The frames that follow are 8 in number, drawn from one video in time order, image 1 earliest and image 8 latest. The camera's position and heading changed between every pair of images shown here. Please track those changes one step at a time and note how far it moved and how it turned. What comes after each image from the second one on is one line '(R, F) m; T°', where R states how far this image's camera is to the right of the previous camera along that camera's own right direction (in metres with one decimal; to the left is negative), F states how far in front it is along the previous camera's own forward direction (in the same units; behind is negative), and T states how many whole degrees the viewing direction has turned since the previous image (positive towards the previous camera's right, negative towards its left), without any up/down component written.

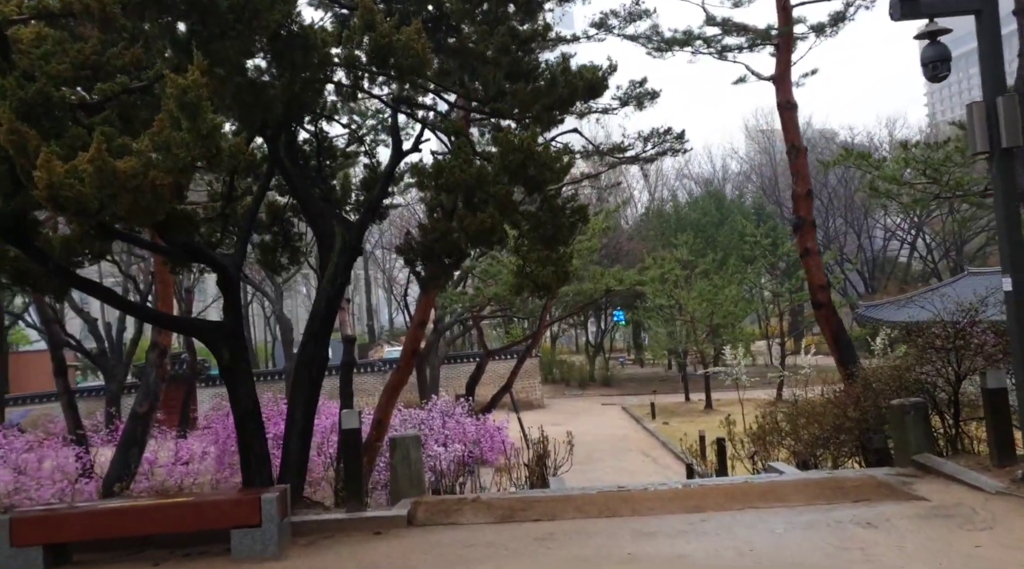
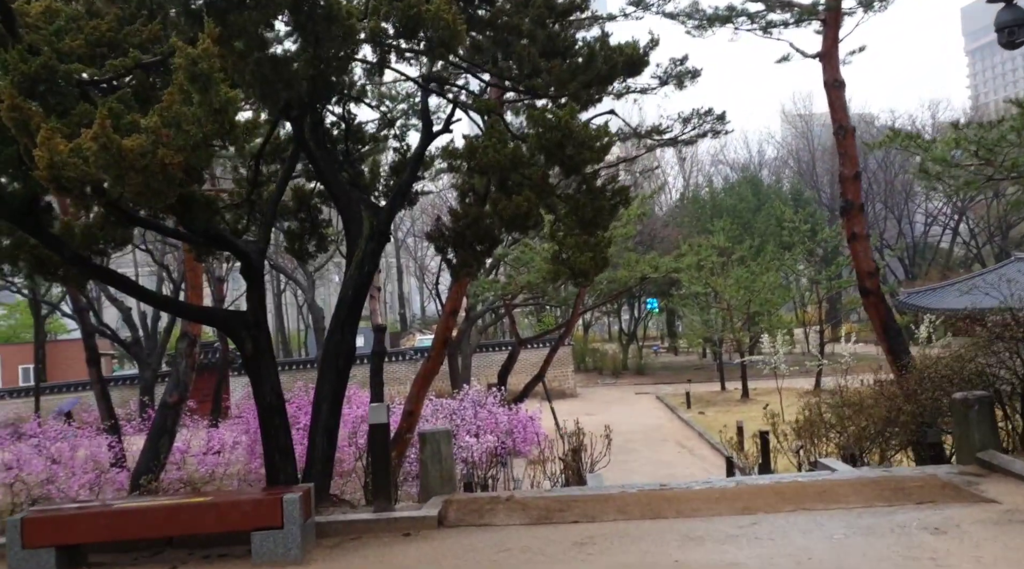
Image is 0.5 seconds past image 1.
(0.0, +0.3) m; -2°
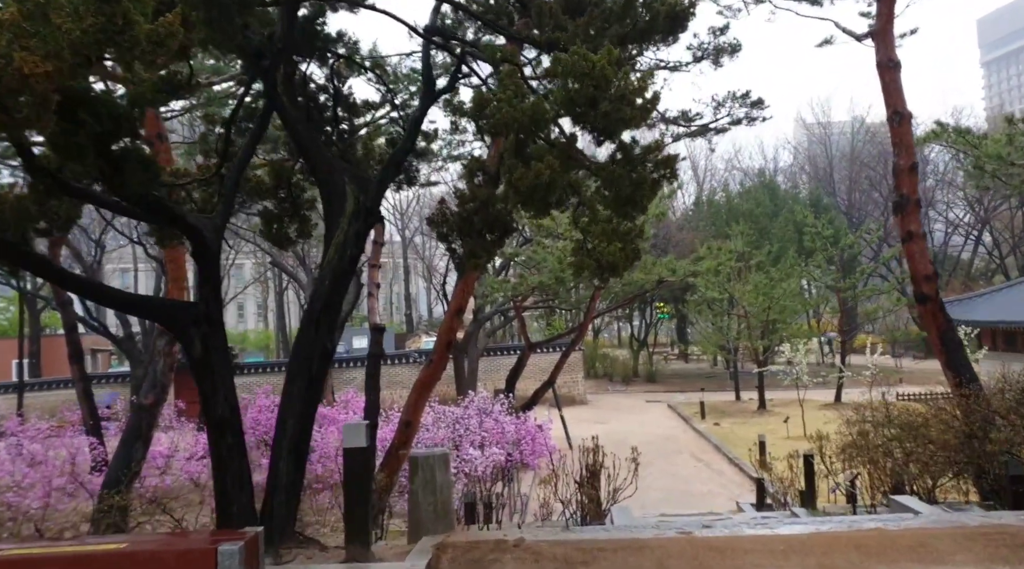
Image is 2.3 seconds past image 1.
(0.0, +1.0) m; 0°
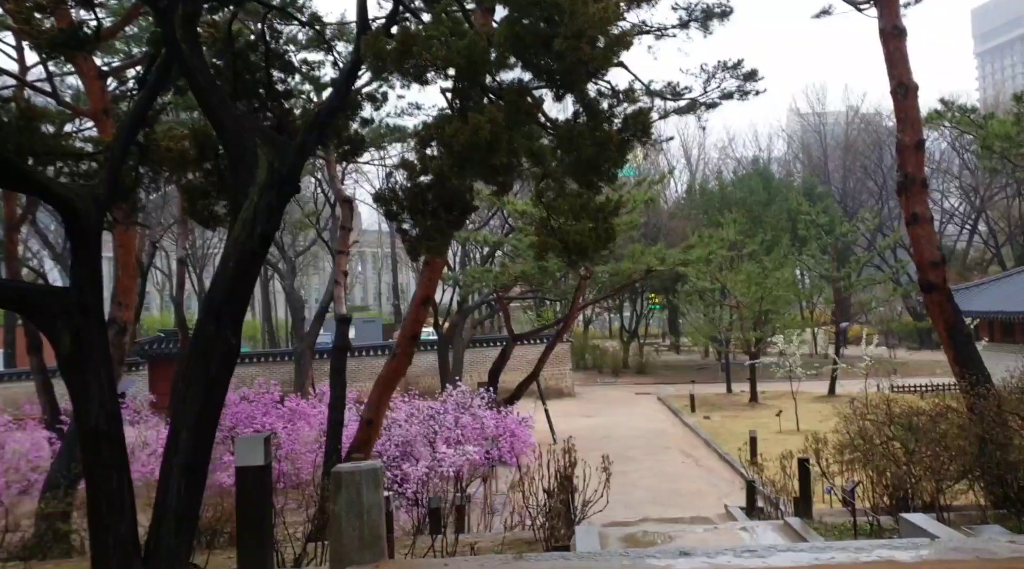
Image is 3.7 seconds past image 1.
(+0.2, +0.7) m; 0°
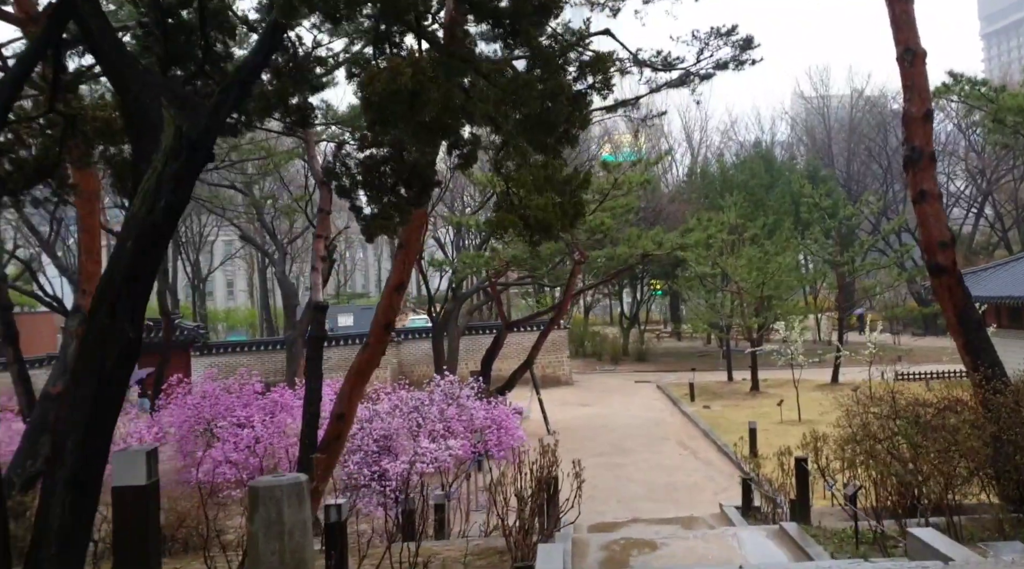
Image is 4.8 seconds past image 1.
(+0.2, +0.5) m; 0°
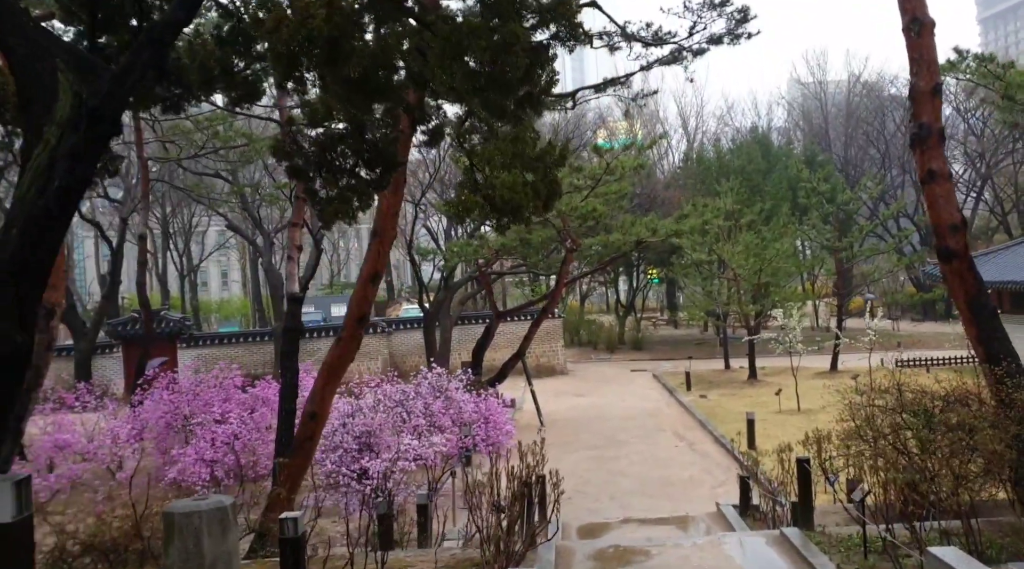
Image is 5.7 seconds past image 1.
(+0.1, +0.4) m; 0°
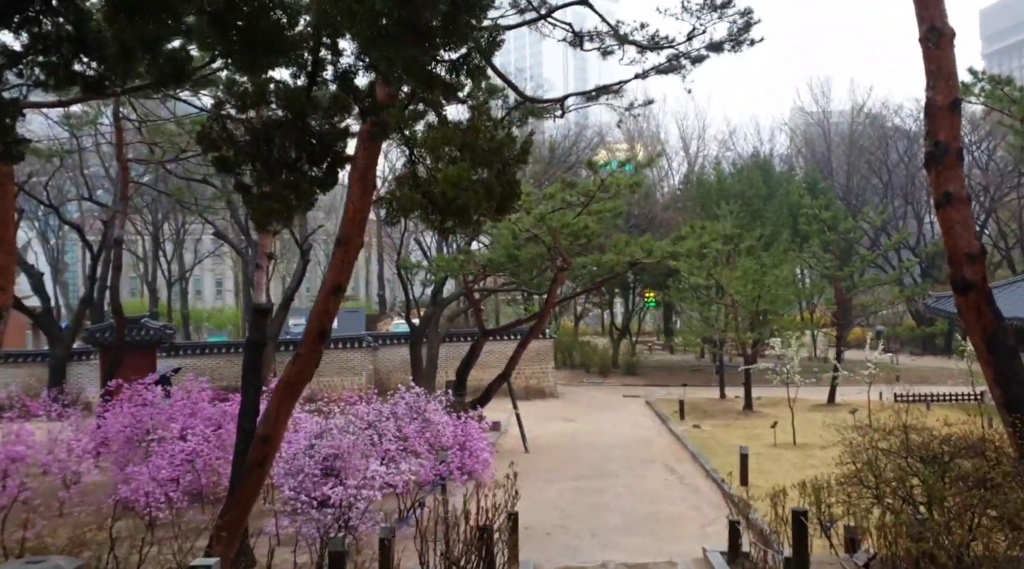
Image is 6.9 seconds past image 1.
(+0.2, +0.6) m; 0°
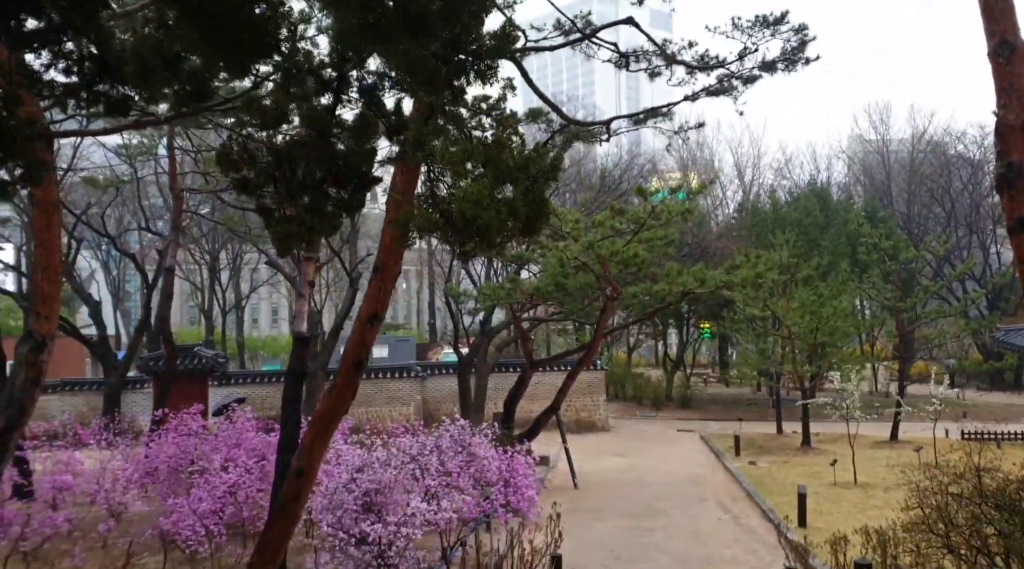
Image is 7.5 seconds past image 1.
(+0.1, +0.3) m; -3°
